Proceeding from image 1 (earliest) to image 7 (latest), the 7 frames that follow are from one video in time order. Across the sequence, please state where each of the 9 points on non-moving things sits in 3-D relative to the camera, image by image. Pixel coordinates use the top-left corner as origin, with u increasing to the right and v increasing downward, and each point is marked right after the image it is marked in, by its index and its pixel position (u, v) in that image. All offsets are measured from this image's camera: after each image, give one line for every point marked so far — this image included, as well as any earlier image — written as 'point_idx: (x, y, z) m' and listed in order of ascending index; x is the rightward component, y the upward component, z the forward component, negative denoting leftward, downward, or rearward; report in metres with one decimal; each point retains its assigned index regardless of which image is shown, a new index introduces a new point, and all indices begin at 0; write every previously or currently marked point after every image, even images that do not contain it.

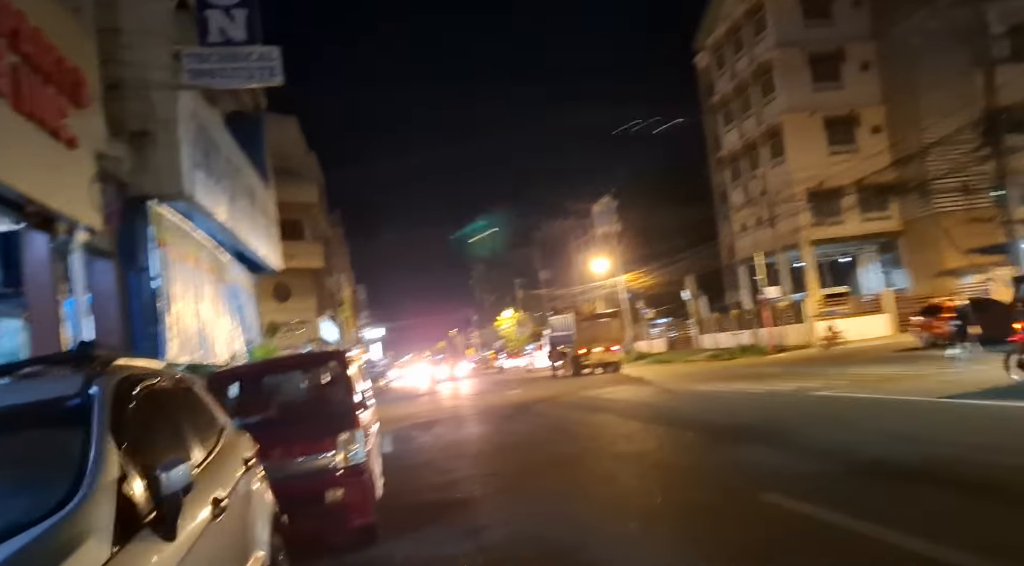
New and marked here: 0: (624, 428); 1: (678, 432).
0: (+2.0, -2.7, +15.6) m
1: (+2.8, -2.6, +14.4) m
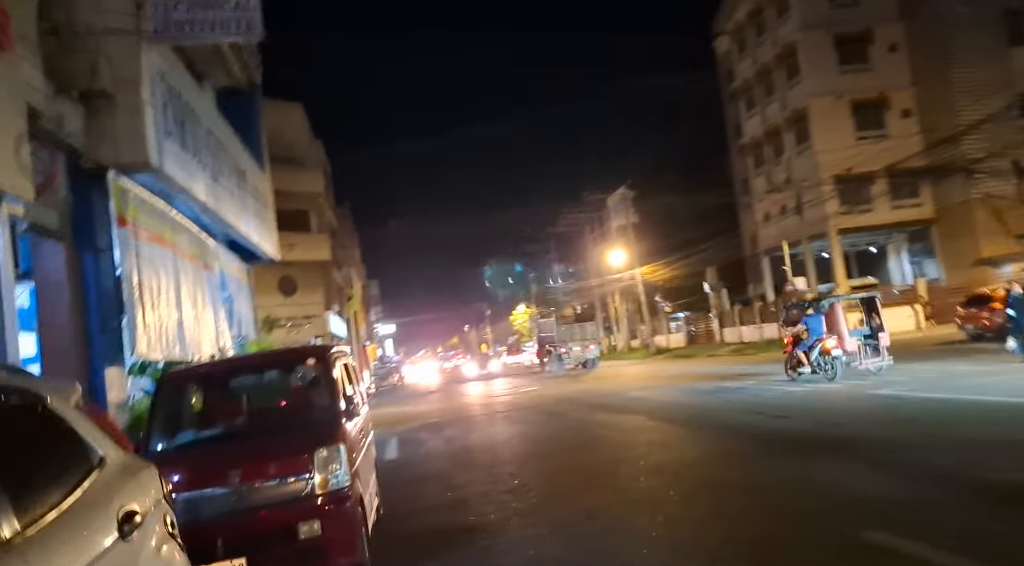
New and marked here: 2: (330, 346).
0: (+2.4, -2.5, +13.7) m
1: (+3.1, -2.4, +12.5) m
2: (-1.8, -0.6, +8.3) m
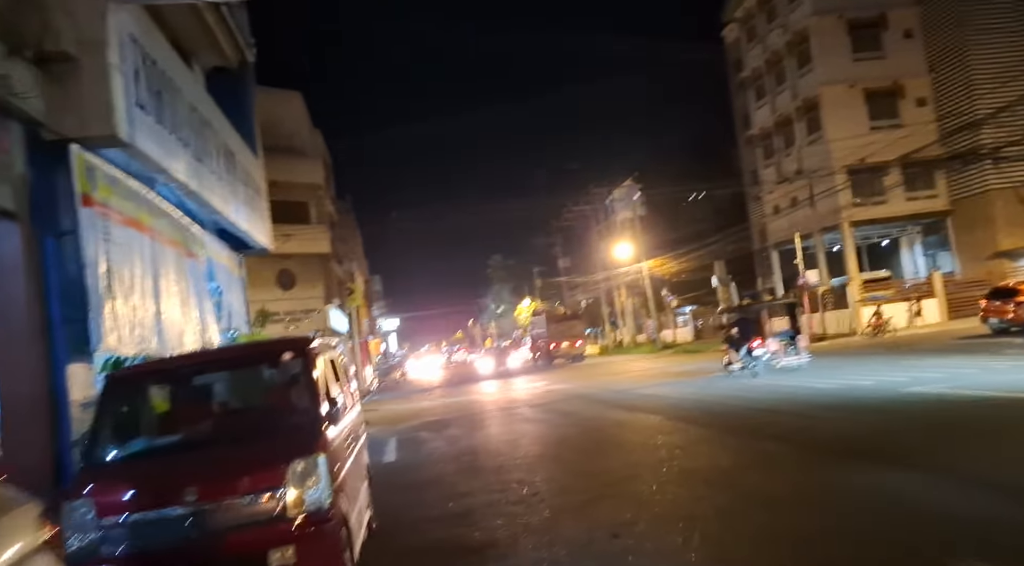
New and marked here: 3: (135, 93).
0: (+2.5, -2.3, +12.6) m
1: (+3.2, -2.2, +11.4) m
2: (-1.7, -0.5, +7.2) m
3: (-4.9, +2.5, +10.7) m
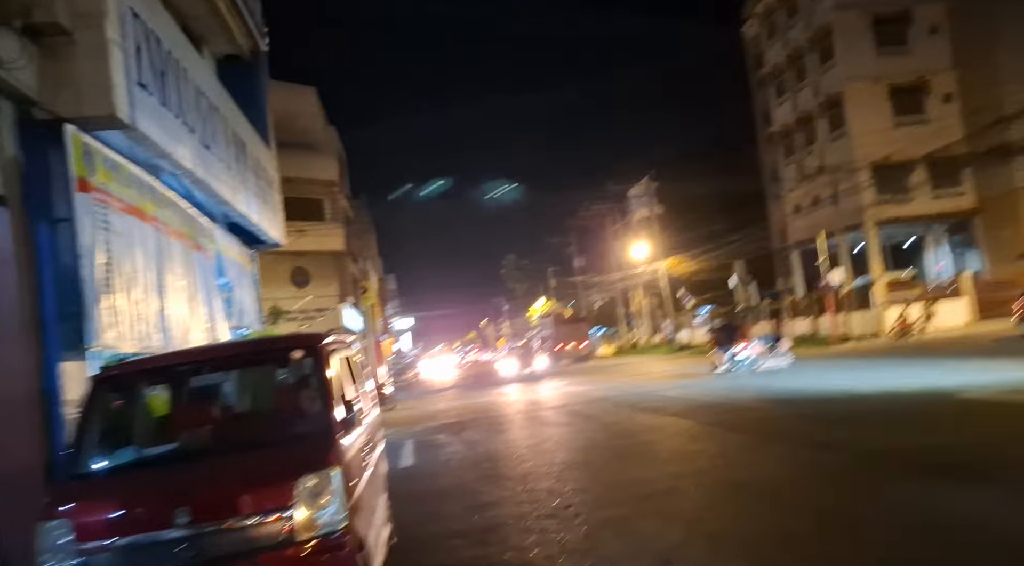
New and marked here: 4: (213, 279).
0: (+2.8, -2.2, +11.7) m
1: (+3.6, -2.1, +10.5) m
2: (-1.4, -0.4, +6.4) m
3: (-4.5, +2.6, +10.0) m
4: (-5.5, +0.1, +15.3) m
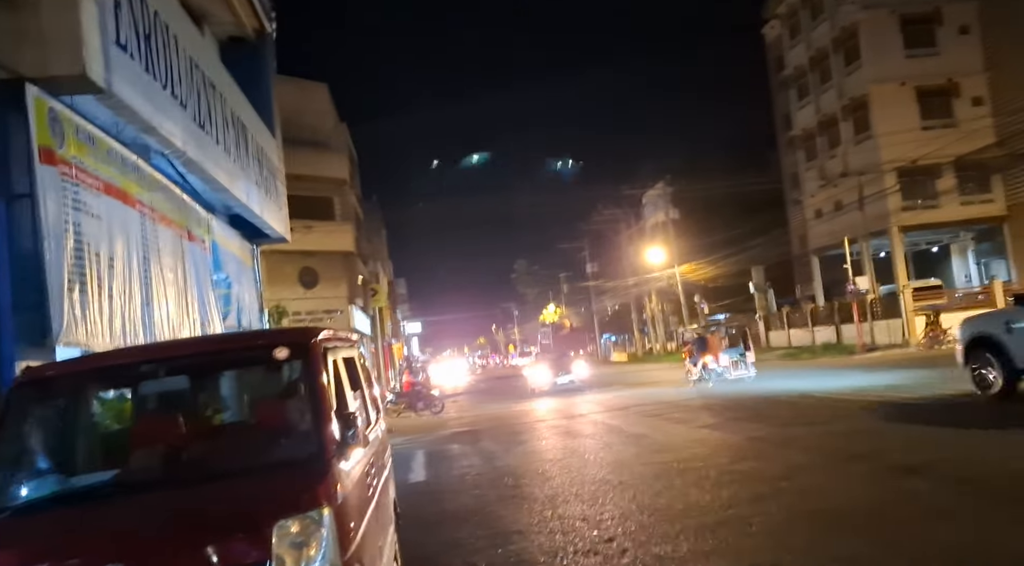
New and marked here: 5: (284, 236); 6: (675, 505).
0: (+3.2, -2.2, +10.3) m
1: (+3.9, -2.1, +9.1) m
2: (-1.2, -0.3, +5.1) m
3: (-4.2, +2.7, +8.7) m
4: (-5.2, +0.2, +14.1) m
5: (-5.3, +1.1, +19.1) m
6: (+1.6, -2.3, +8.4) m
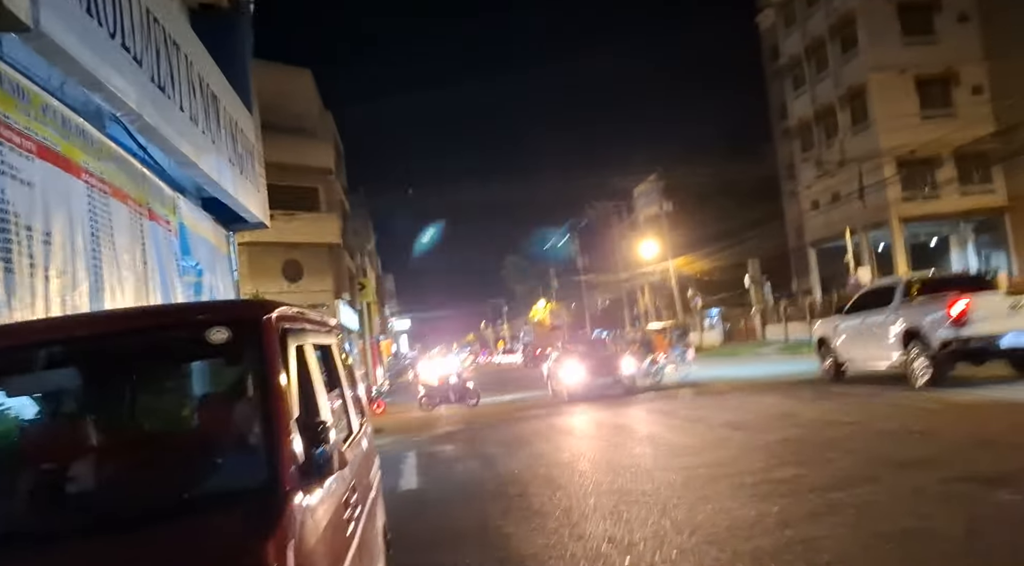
0: (+3.2, -2.0, +9.0) m
1: (+4.0, -1.9, +7.9) m
2: (-1.0, -0.1, +3.7) m
3: (-4.1, +2.9, +7.3) m
4: (-5.1, +0.4, +12.7) m
5: (-5.3, +1.3, +17.7) m
6: (+1.7, -2.0, +7.1) m
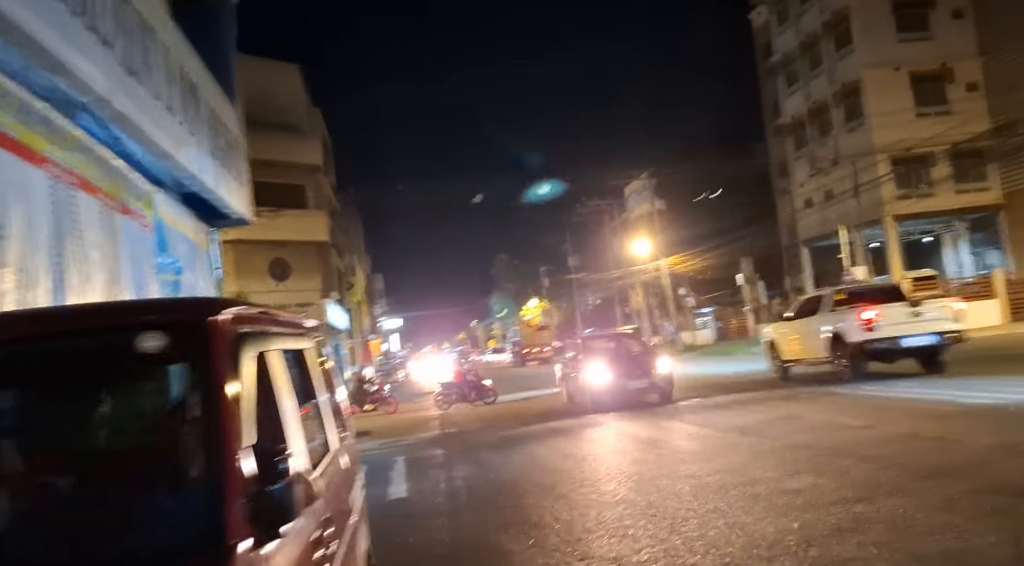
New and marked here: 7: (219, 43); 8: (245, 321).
0: (+3.2, -2.0, +8.5) m
1: (+3.9, -1.9, +7.3) m
2: (-1.0, -0.1, +3.1) m
3: (-4.1, +2.9, +6.6) m
4: (-5.2, +0.4, +12.0) m
5: (-5.5, +1.3, +17.0) m
6: (+1.7, -2.0, +6.5) m
7: (-6.0, +5.0, +16.9) m
8: (-1.0, -0.2, +3.2) m
